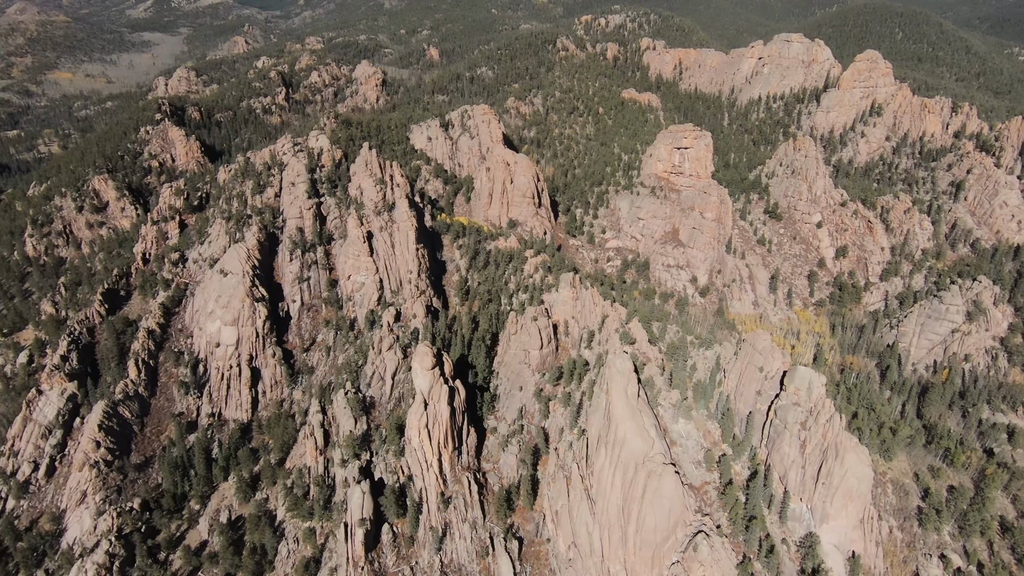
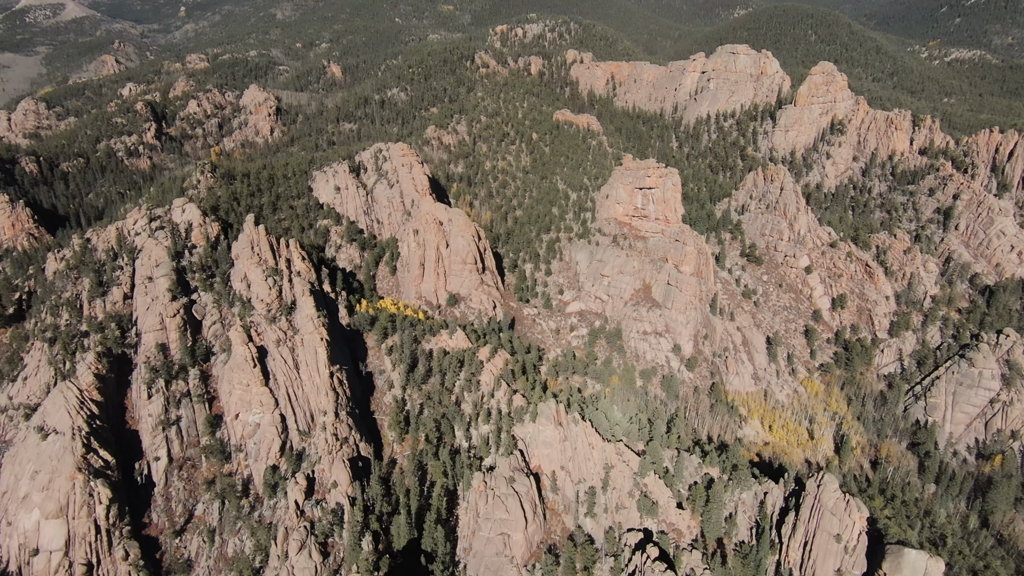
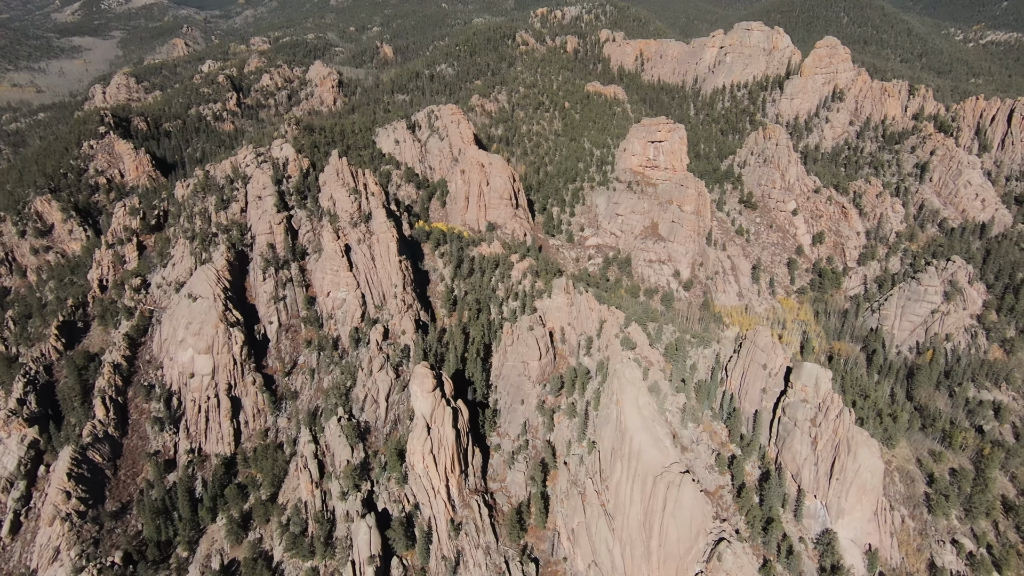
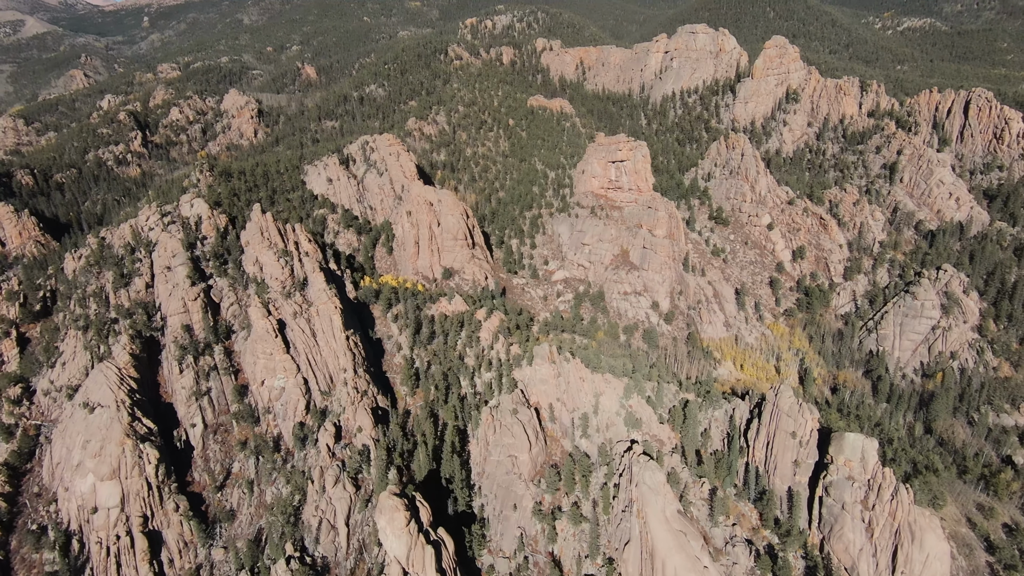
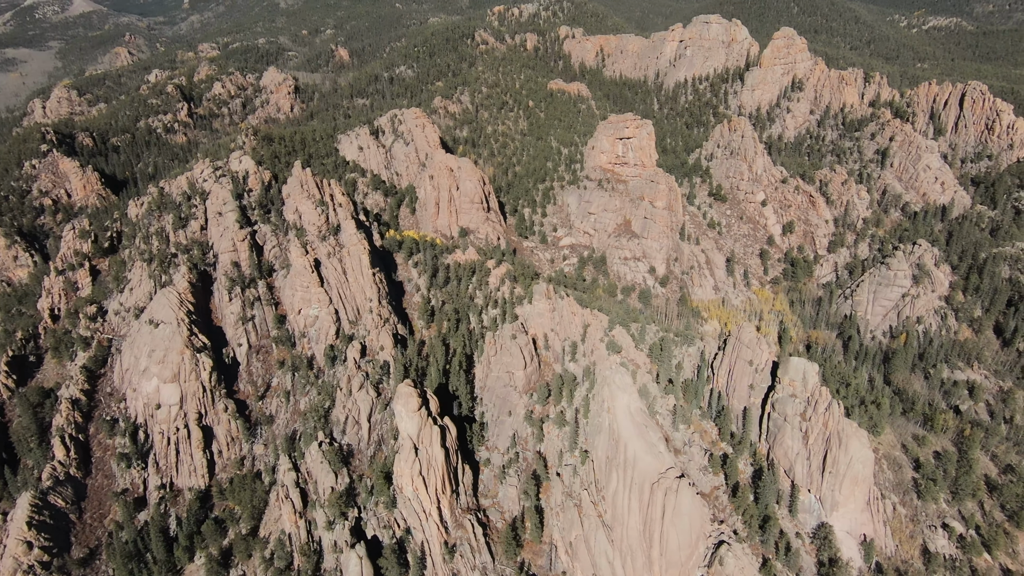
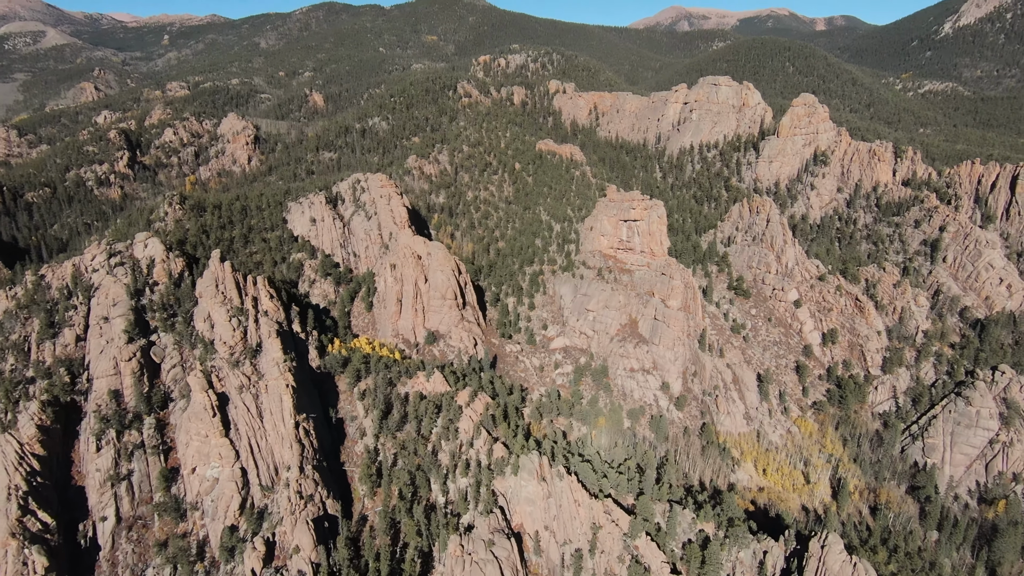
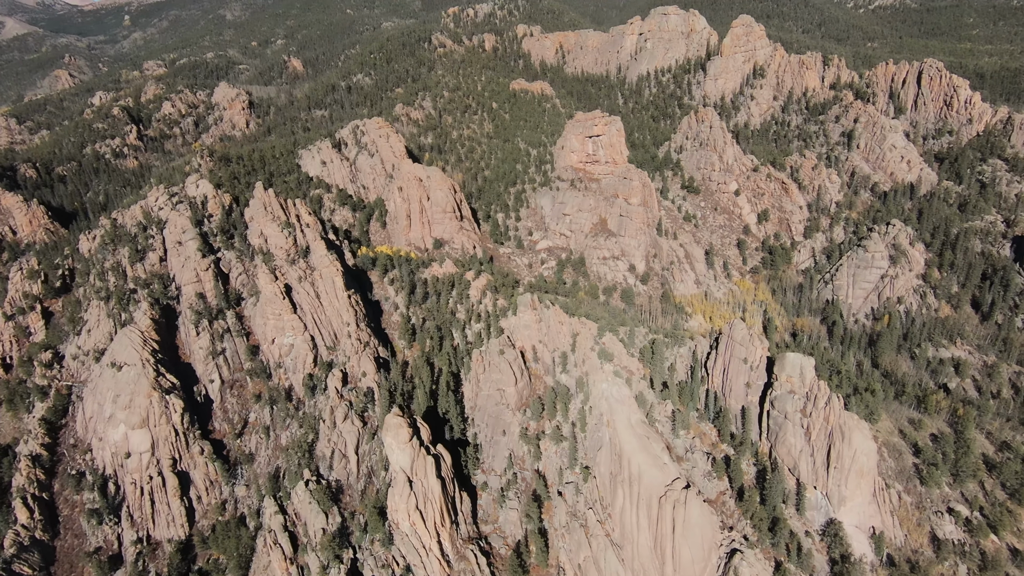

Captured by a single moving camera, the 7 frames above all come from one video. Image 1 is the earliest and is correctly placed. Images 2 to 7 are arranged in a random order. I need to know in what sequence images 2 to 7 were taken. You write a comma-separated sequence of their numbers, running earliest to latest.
3, 5, 7, 4, 2, 6
